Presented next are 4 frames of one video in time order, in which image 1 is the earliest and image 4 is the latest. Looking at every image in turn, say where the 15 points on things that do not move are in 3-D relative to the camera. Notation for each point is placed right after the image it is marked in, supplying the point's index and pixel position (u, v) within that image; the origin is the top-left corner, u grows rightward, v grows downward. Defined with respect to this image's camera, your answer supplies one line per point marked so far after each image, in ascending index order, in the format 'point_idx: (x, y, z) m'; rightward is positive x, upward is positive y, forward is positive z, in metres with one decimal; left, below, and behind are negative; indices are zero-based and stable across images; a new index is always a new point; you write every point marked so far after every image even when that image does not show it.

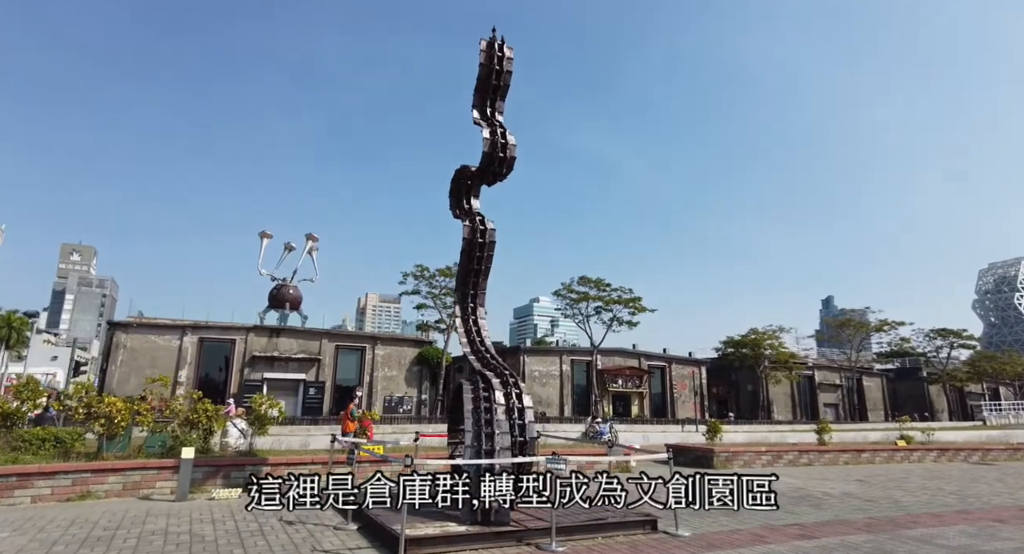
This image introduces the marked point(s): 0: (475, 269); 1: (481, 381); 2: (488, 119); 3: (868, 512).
0: (-0.7, +0.2, +10.5) m
1: (-0.5, -1.6, +9.0) m
2: (-0.4, +2.8, +10.3) m
3: (+6.8, -4.5, +11.2) m
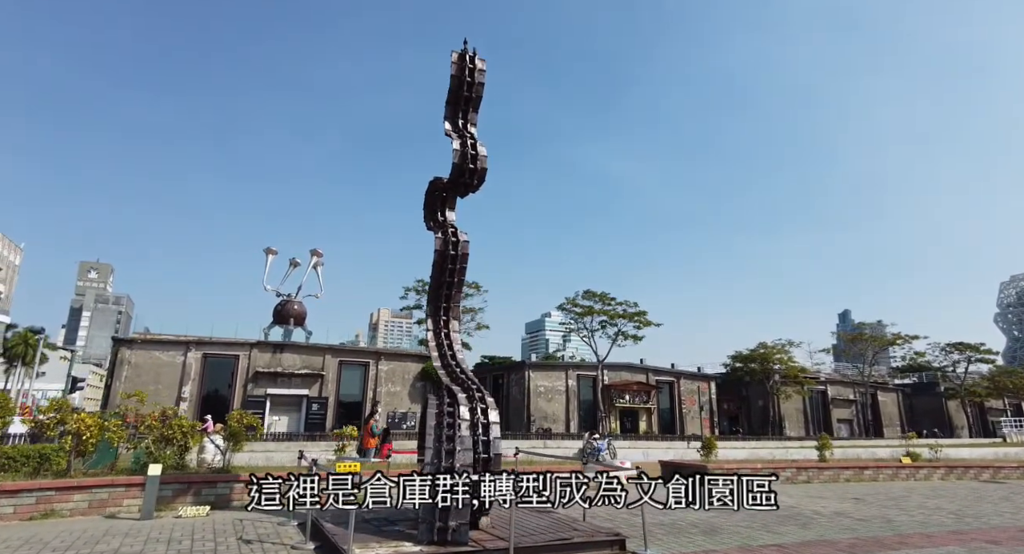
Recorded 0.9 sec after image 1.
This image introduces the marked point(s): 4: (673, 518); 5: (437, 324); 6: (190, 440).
0: (-1.1, -0.1, +10.3) m
1: (-1.0, -1.8, +8.8) m
2: (-0.9, +2.6, +10.2) m
3: (+6.4, -4.8, +10.8) m
4: (+3.1, -4.6, +11.1) m
5: (-1.3, -0.8, +10.3) m
6: (-6.6, -3.3, +11.8) m
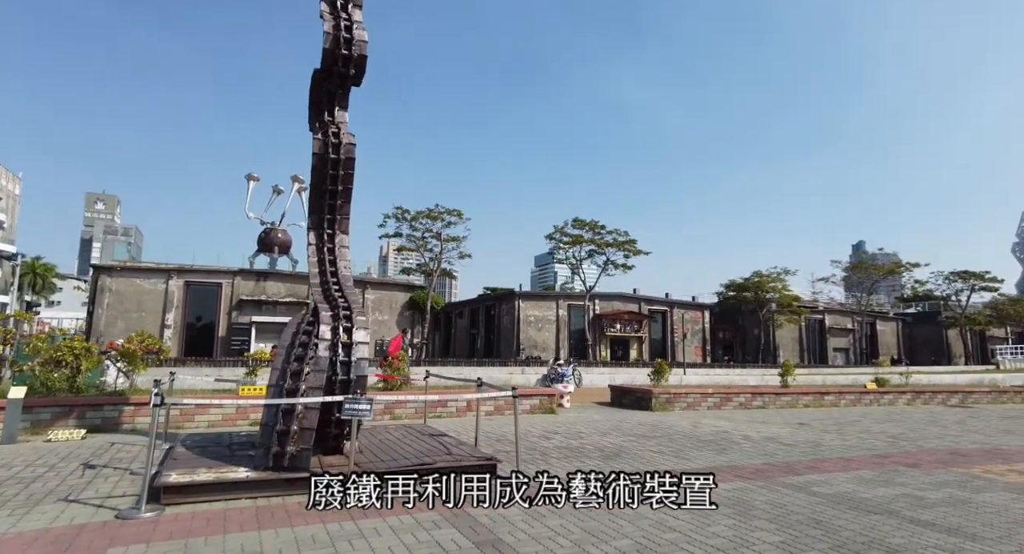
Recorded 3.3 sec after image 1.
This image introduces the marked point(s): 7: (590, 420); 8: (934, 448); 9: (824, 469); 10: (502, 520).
0: (-2.9, +1.4, +9.3) m
1: (-2.8, -0.5, +8.0) m
2: (-2.7, +4.0, +8.9) m
3: (+4.6, -3.2, +10.3) m
4: (+1.3, -3.1, +10.6) m
5: (-3.1, +0.6, +9.4) m
6: (-8.3, -1.6, +11.2) m
7: (+1.9, -3.5, +14.0) m
8: (+8.9, -3.6, +12.2) m
9: (+5.0, -3.1, +9.3) m
10: (-0.1, -2.4, +5.7) m
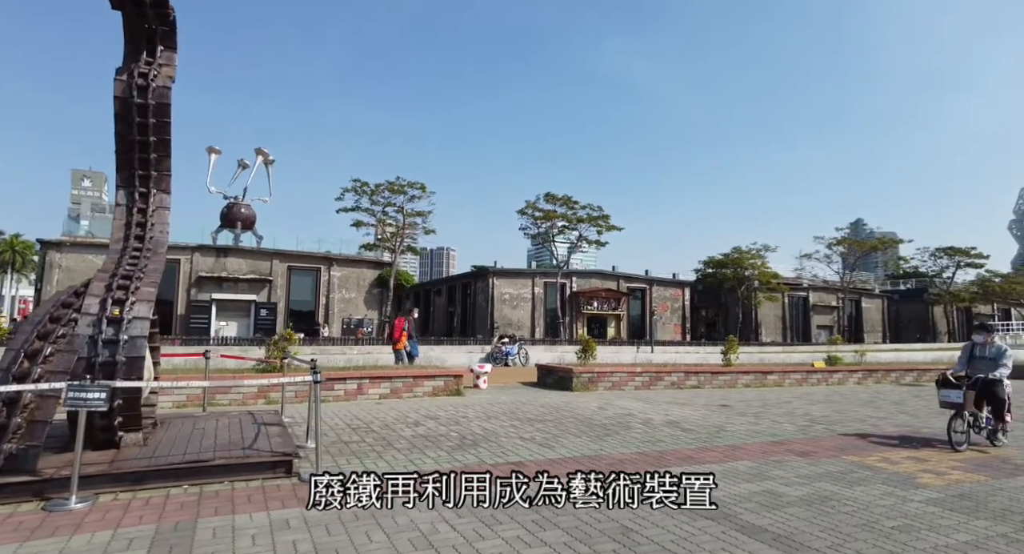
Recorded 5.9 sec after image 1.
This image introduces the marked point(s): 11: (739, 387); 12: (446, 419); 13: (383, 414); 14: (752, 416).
0: (-5.2, +1.9, +8.1) m
1: (-5.0, -0.1, +6.8) m
2: (-5.0, +4.5, +7.6) m
3: (+2.3, -2.7, +9.4) m
4: (-1.0, -2.5, +9.6) m
5: (-5.4, +1.1, +8.2) m
6: (-10.6, -1.1, +9.9) m
7: (-0.5, -2.8, +13.1) m
8: (+6.6, -3.1, +11.4) m
9: (+2.8, -2.6, +8.3) m
10: (-2.3, -2.1, +4.6) m
11: (+7.7, -3.7, +19.9) m
12: (-1.2, -2.6, +10.8) m
13: (-2.4, -2.5, +10.8) m
14: (+5.6, -3.2, +13.3) m
